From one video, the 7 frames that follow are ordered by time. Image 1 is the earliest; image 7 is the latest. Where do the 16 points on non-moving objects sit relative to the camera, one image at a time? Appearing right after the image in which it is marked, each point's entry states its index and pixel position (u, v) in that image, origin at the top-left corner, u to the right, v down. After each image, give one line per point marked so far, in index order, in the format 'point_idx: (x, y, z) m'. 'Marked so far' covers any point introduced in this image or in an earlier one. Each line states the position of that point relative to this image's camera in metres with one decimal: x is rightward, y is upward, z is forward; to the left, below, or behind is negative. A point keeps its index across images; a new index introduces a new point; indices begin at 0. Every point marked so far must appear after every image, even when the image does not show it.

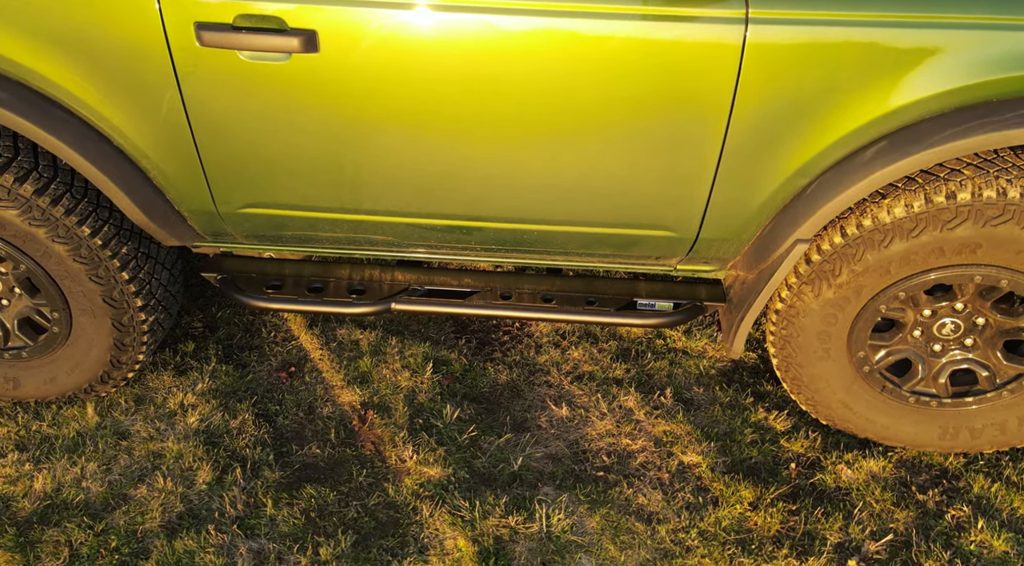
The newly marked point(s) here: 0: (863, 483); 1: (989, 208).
0: (+1.1, -0.6, +2.5) m
1: (+1.2, +0.2, +2.1) m
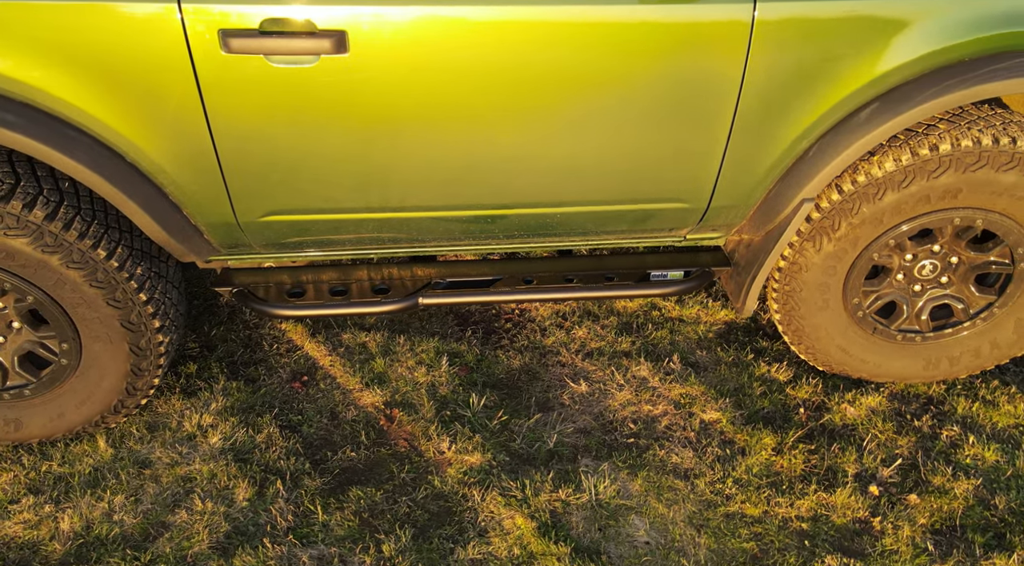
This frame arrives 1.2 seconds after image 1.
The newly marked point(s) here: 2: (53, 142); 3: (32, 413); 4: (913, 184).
0: (+1.2, -0.5, +2.8) m
1: (+1.3, +0.4, +2.4) m
2: (-1.3, +0.4, +2.3) m
3: (-1.6, -0.4, +2.7) m
4: (+1.2, +0.3, +2.4) m
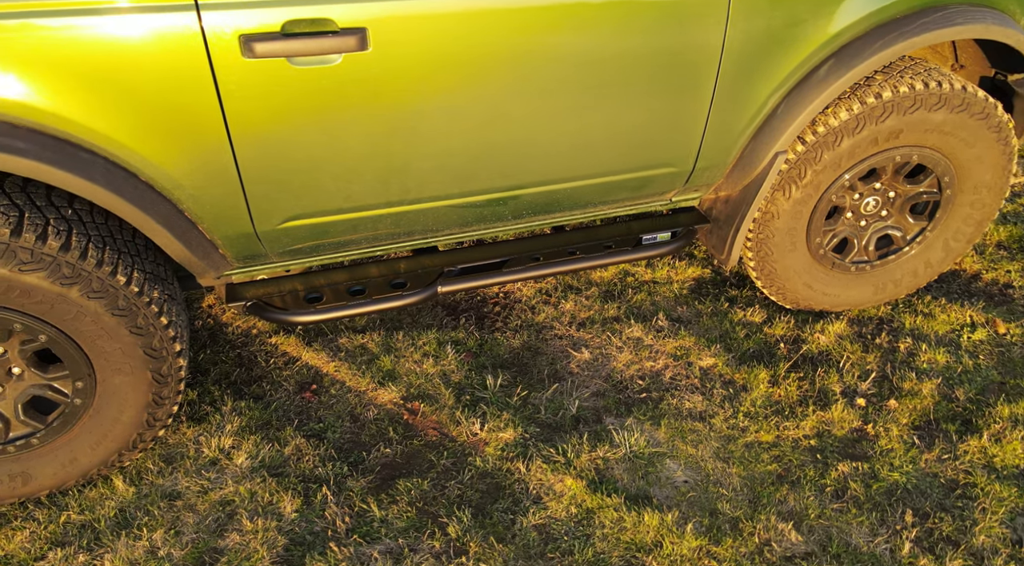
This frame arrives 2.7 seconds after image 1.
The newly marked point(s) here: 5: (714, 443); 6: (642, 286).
0: (+1.3, -0.2, +3.2) m
1: (+1.3, +0.6, +2.7) m
2: (-1.2, +0.3, +2.2) m
3: (-1.4, -0.6, +2.5) m
4: (+1.2, +0.5, +2.8) m
5: (+0.7, -0.5, +2.8) m
6: (+0.5, 0.0, +3.4) m
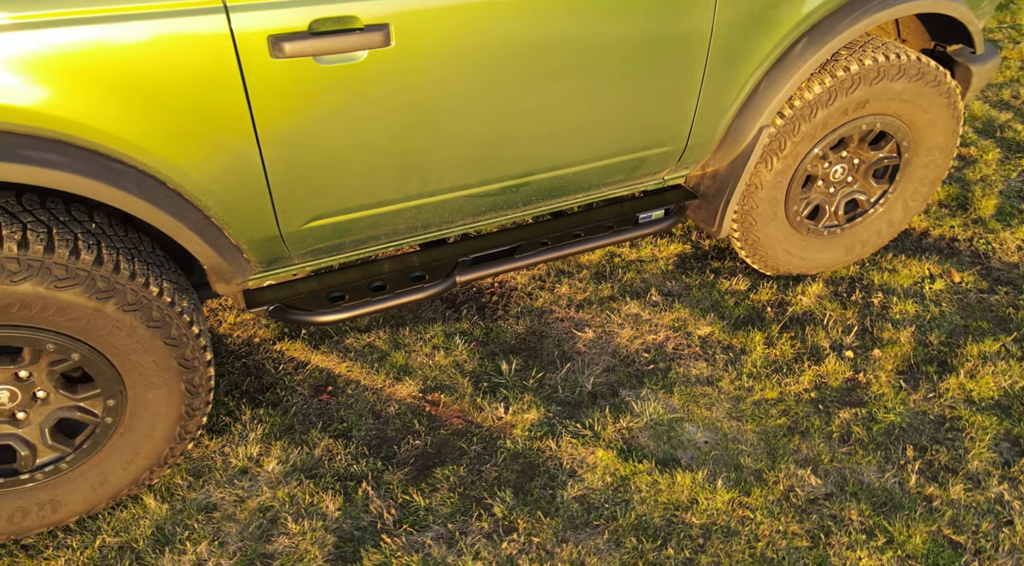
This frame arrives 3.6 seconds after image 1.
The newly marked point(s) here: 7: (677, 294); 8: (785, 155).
0: (+1.3, -0.1, +3.4) m
1: (+1.3, +0.8, +3.0) m
2: (-1.1, +0.3, +2.1) m
3: (-1.3, -0.6, +2.4) m
4: (+1.2, +0.7, +3.0) m
5: (+0.8, -0.4, +3.0) m
6: (+0.5, +0.1, +3.6) m
7: (+0.7, 0.0, +3.4) m
8: (+1.0, +0.5, +3.1) m
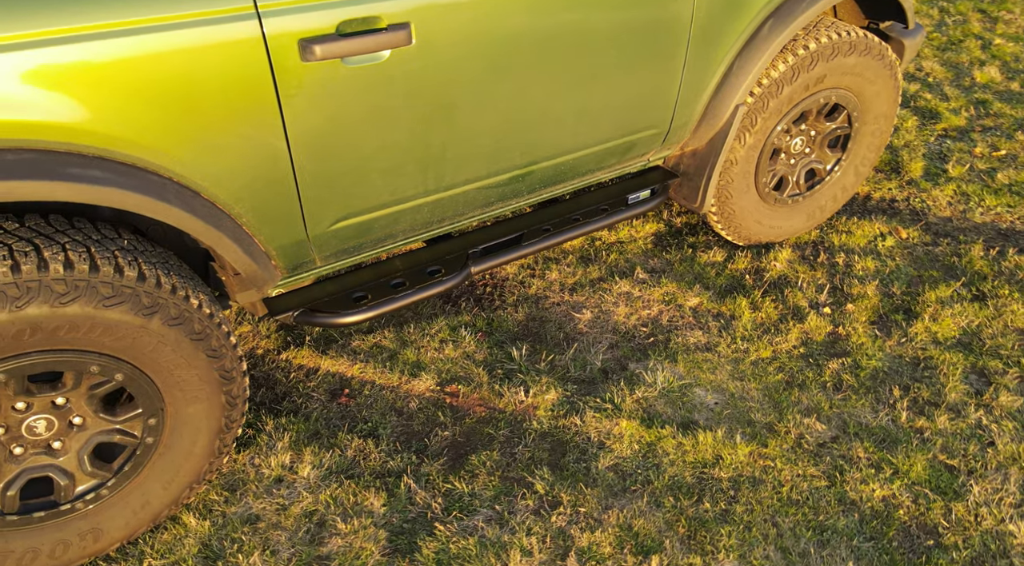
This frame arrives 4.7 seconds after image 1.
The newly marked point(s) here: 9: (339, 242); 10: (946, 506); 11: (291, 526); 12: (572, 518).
0: (+1.2, +0.1, +3.6) m
1: (+1.2, +0.9, +3.2) m
2: (-1.0, +0.2, +2.1) m
3: (-1.2, -0.7, +2.4) m
4: (+1.1, +0.8, +3.2) m
5: (+0.8, -0.3, +3.1) m
6: (+0.4, +0.2, +3.7) m
7: (+0.6, +0.1, +3.6) m
8: (+1.0, +0.6, +3.3) m
9: (-0.5, +0.1, +2.6) m
10: (+1.4, -0.7, +2.7) m
11: (-0.7, -0.8, +2.6) m
12: (+0.2, -0.7, +2.6) m
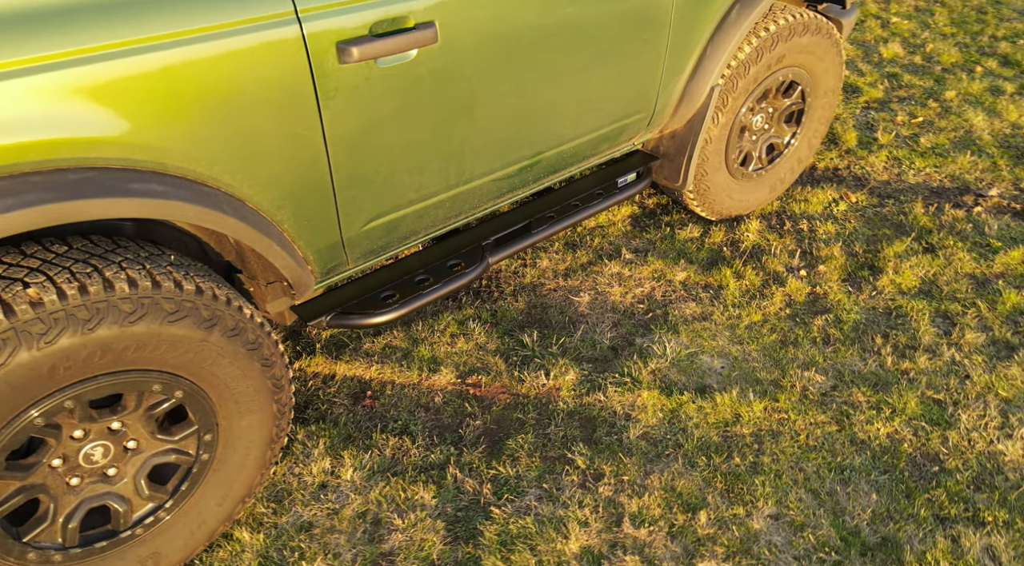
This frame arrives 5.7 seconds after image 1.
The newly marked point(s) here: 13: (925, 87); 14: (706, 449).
0: (+1.2, +0.2, +3.9) m
1: (+1.2, +1.1, +3.5) m
2: (-0.8, +0.2, +2.1) m
3: (-1.0, -0.7, +2.3) m
4: (+1.1, +1.0, +3.5) m
5: (+0.9, -0.2, +3.3) m
6: (+0.4, +0.2, +3.9) m
7: (+0.6, +0.2, +3.8) m
8: (+0.9, +0.7, +3.5) m
9: (-0.5, +0.1, +2.6) m
10: (+1.5, -0.5, +2.9) m
11: (-0.5, -0.8, +2.6) m
12: (+0.3, -0.7, +2.7) m
13: (+2.7, +1.3, +5.3) m
14: (+0.7, -0.6, +2.8) m
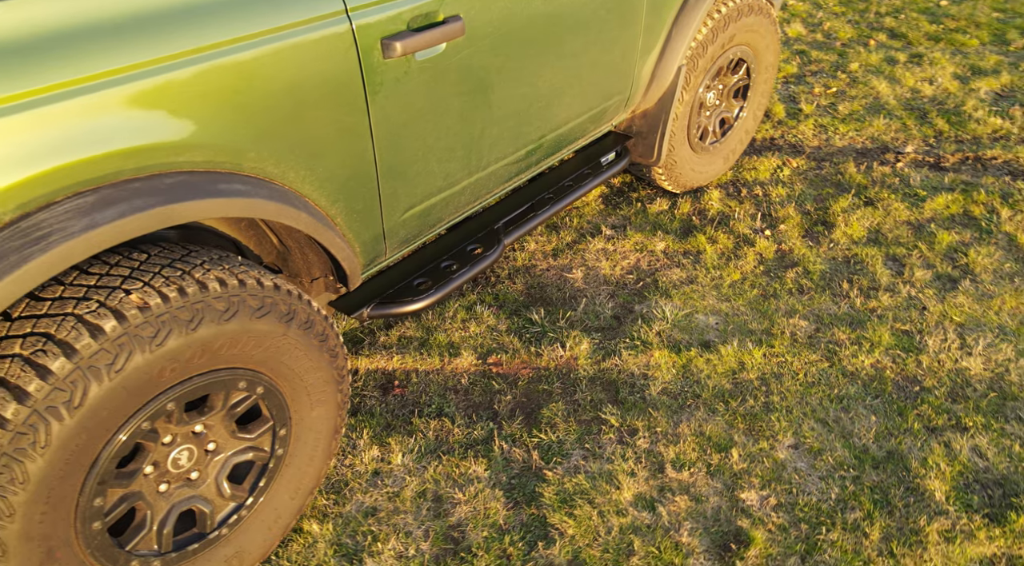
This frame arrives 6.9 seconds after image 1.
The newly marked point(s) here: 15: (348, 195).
0: (+1.1, +0.4, +4.2) m
1: (+1.0, +1.3, +3.8) m
2: (-0.7, +0.2, +2.2) m
3: (-0.7, -0.7, +2.4) m
4: (+0.9, +1.1, +3.8) m
5: (+0.9, 0.0, +3.6) m
6: (+0.3, +0.3, +4.1) m
7: (+0.5, +0.3, +4.0) m
8: (+0.8, +0.9, +3.8) m
9: (-0.4, +0.2, +2.7) m
10: (+1.6, -0.3, +3.3) m
11: (-0.3, -0.7, +2.7) m
12: (+0.5, -0.6, +2.9) m
13: (+2.3, +1.6, +5.8) m
14: (+0.8, -0.4, +3.1) m
15: (-0.5, +0.3, +2.4) m
